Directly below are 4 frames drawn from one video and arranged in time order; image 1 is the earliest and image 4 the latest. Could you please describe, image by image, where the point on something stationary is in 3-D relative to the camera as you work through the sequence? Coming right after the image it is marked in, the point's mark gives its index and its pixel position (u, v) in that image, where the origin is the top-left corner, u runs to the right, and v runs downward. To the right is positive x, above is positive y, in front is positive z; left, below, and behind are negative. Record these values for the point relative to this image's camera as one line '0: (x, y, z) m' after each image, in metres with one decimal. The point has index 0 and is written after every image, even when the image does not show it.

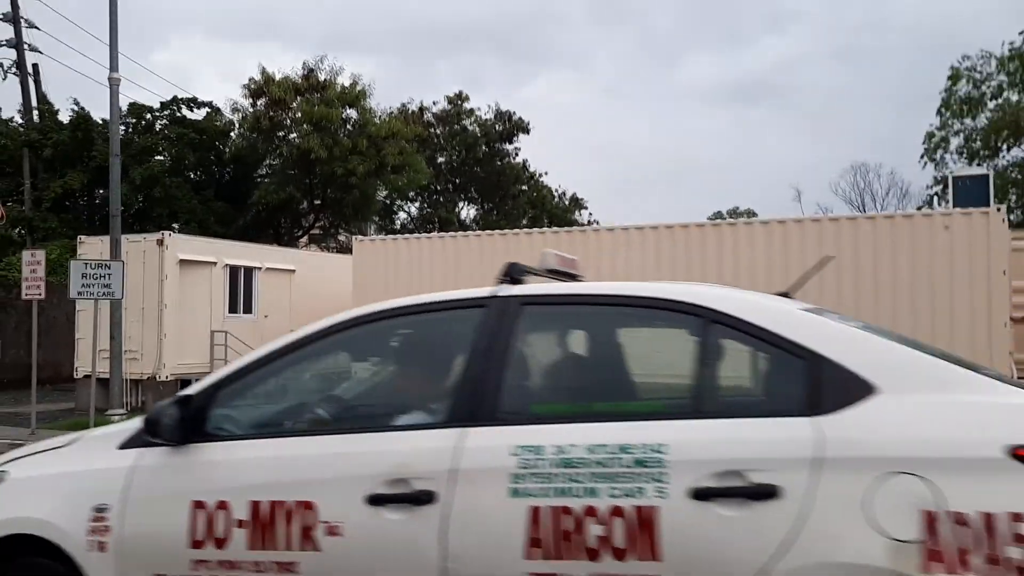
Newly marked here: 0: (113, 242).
0: (-6.0, +0.7, +13.0) m
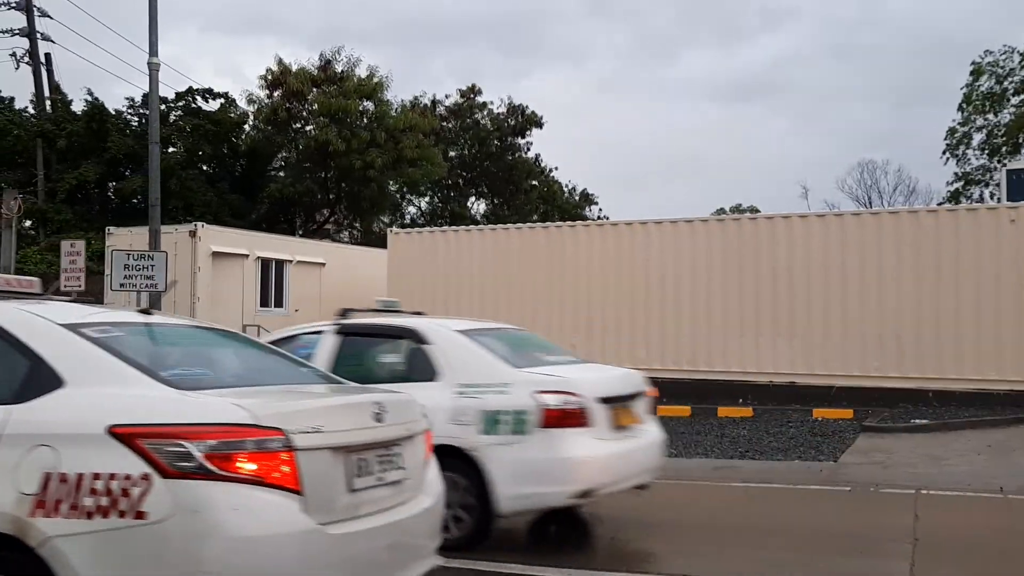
0: (-5.2, +0.8, +12.6) m
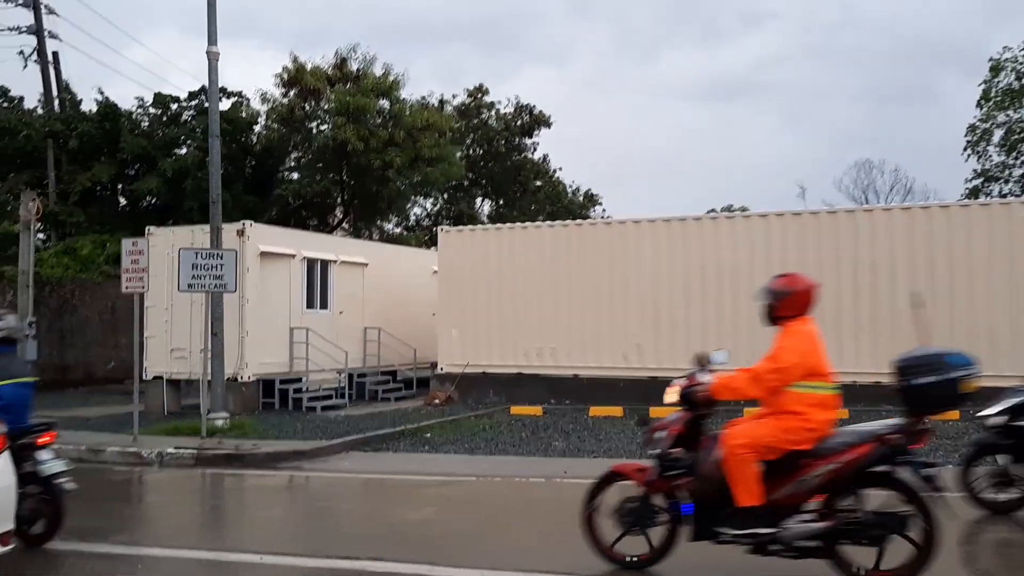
0: (-4.1, +0.8, +12.0) m
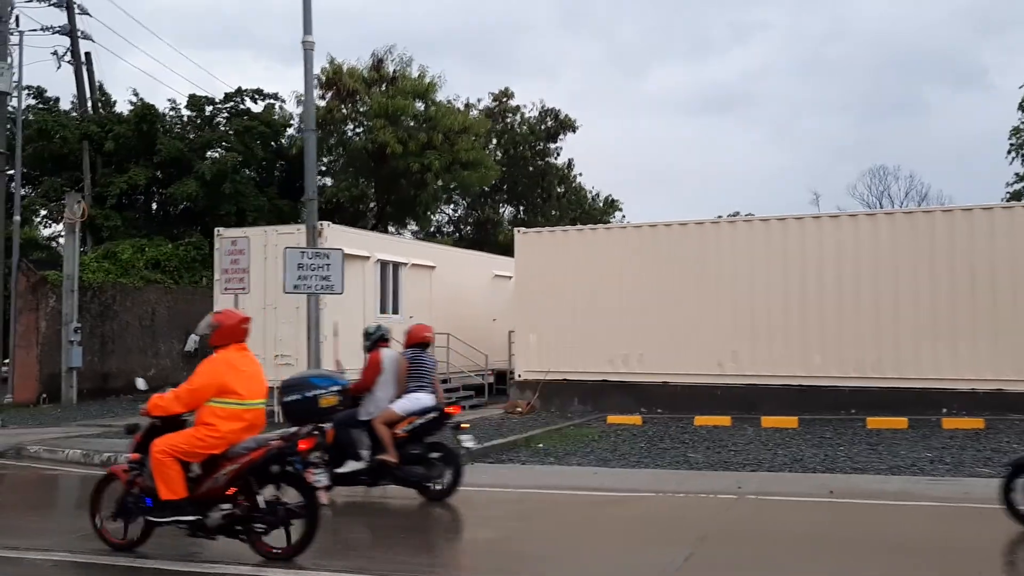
0: (-2.6, +0.8, +11.4) m
